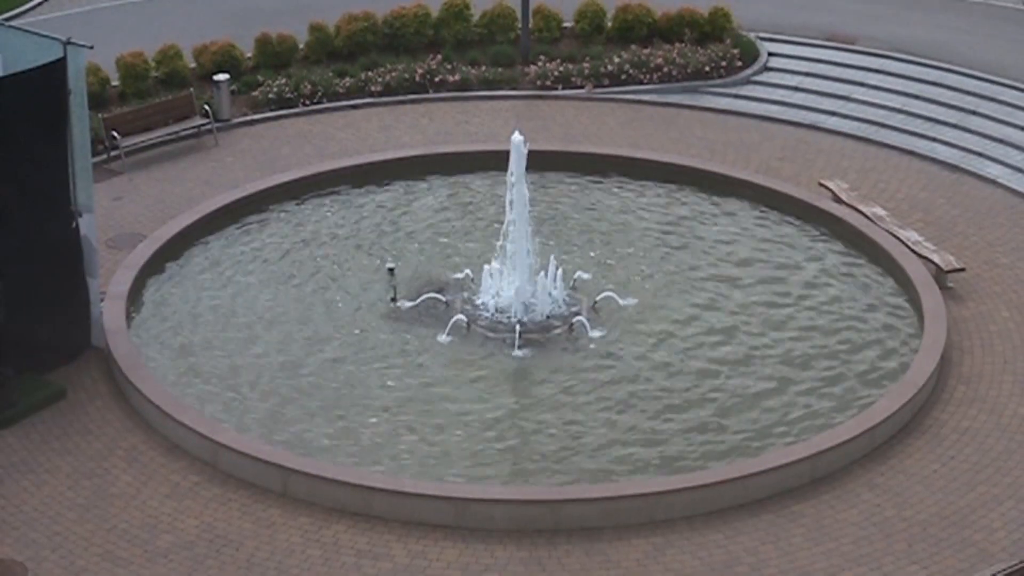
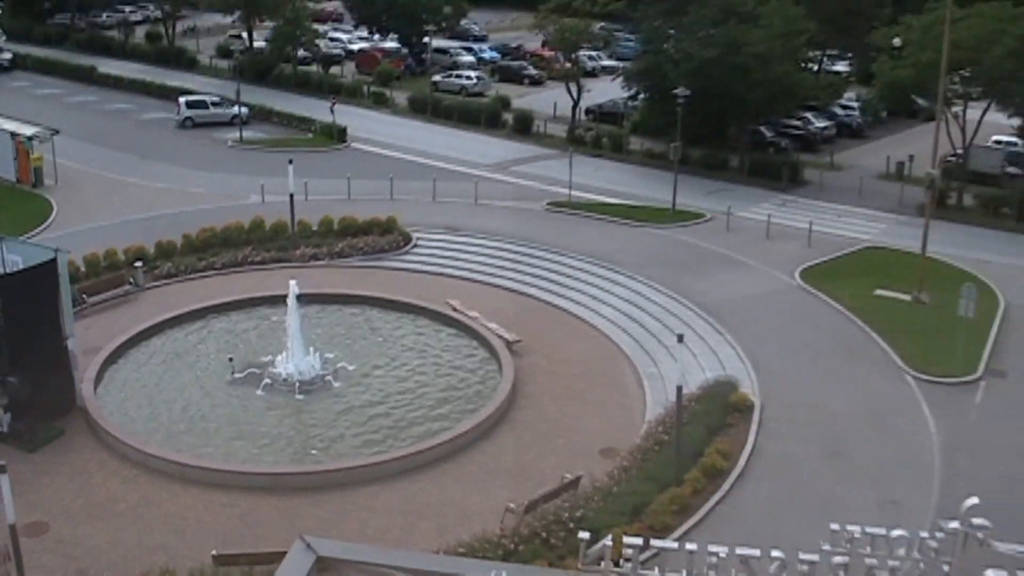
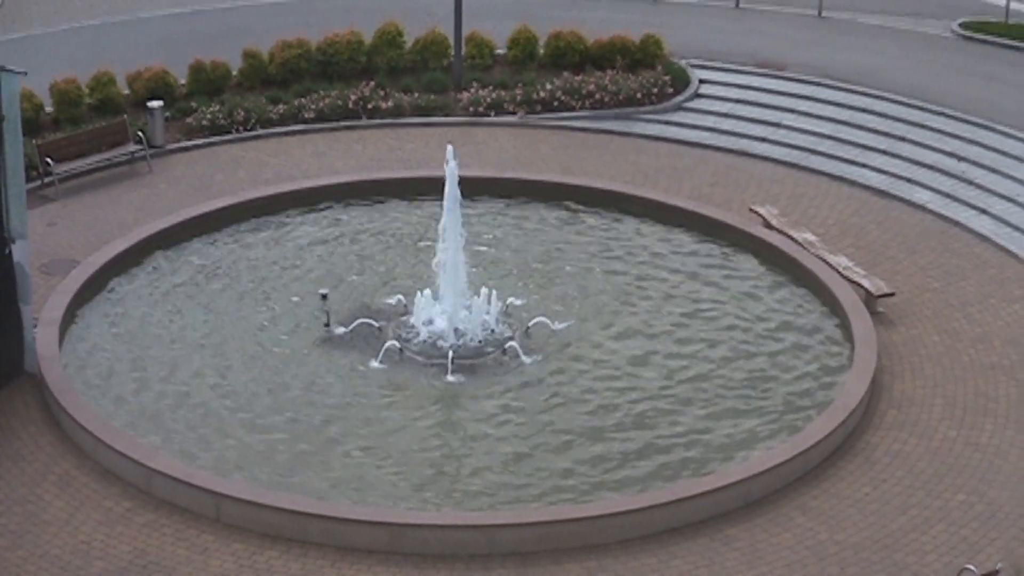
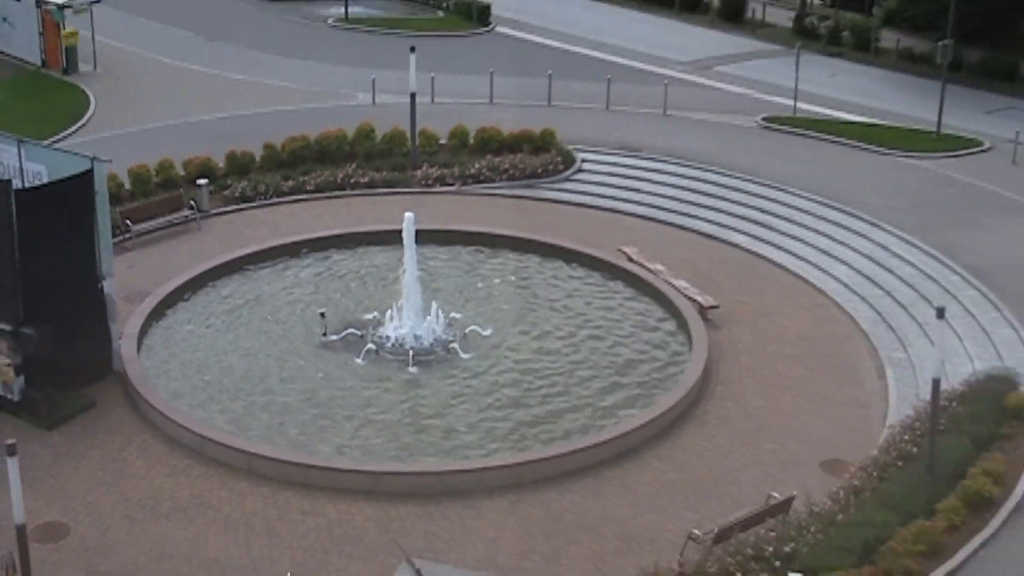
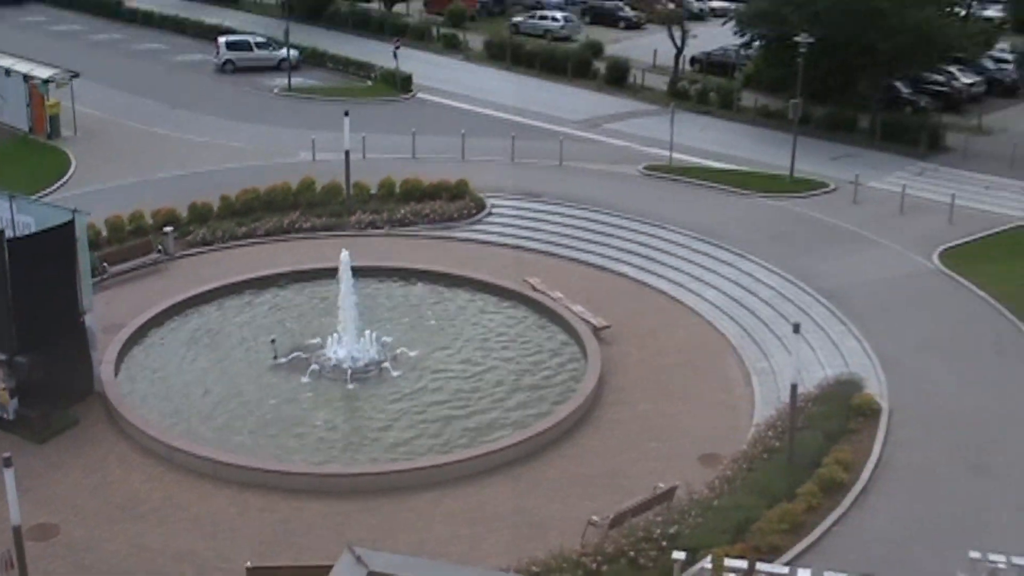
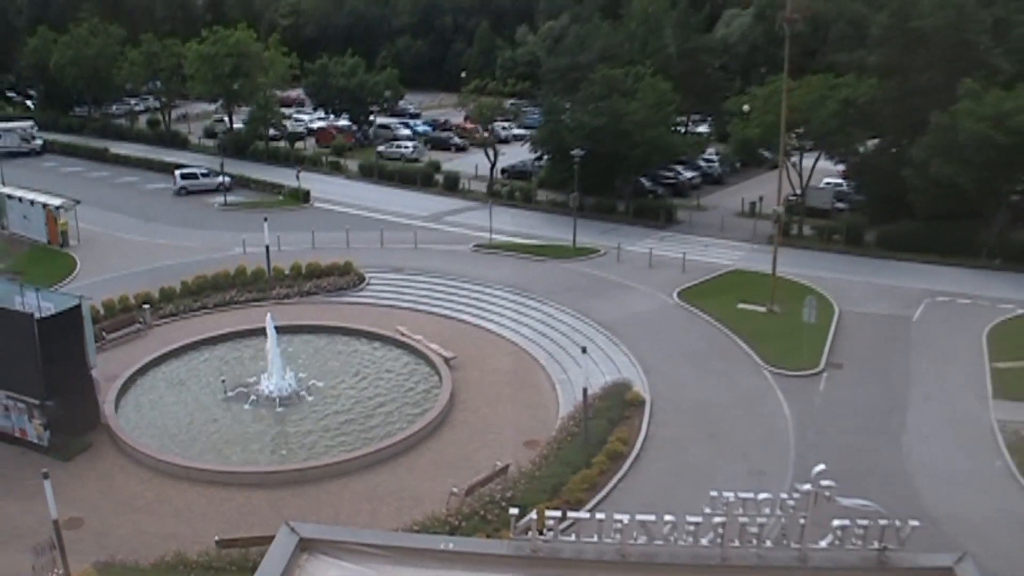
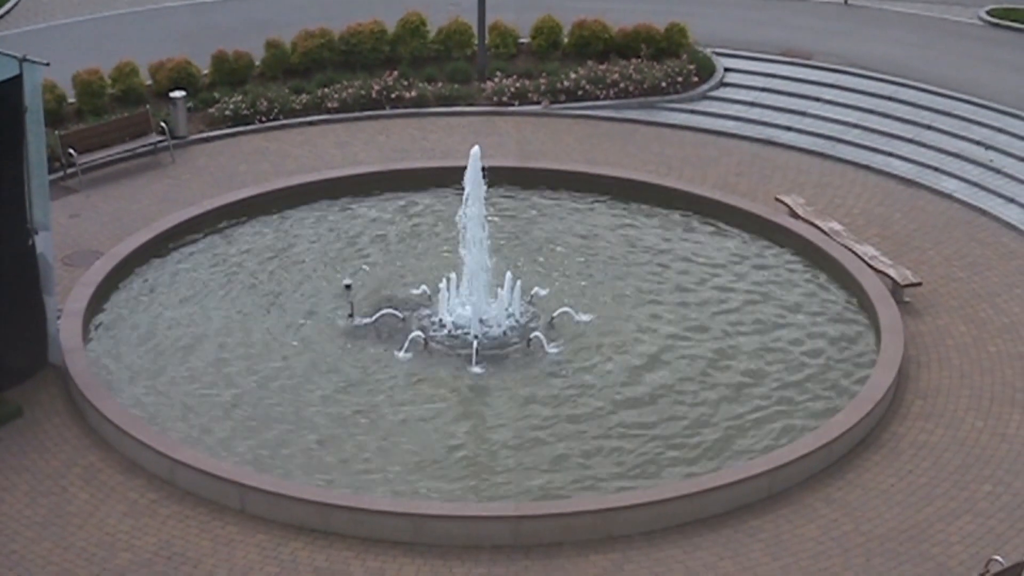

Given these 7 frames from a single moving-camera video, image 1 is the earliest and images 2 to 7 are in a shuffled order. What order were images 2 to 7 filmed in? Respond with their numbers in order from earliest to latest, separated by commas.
7, 3, 4, 5, 2, 6
